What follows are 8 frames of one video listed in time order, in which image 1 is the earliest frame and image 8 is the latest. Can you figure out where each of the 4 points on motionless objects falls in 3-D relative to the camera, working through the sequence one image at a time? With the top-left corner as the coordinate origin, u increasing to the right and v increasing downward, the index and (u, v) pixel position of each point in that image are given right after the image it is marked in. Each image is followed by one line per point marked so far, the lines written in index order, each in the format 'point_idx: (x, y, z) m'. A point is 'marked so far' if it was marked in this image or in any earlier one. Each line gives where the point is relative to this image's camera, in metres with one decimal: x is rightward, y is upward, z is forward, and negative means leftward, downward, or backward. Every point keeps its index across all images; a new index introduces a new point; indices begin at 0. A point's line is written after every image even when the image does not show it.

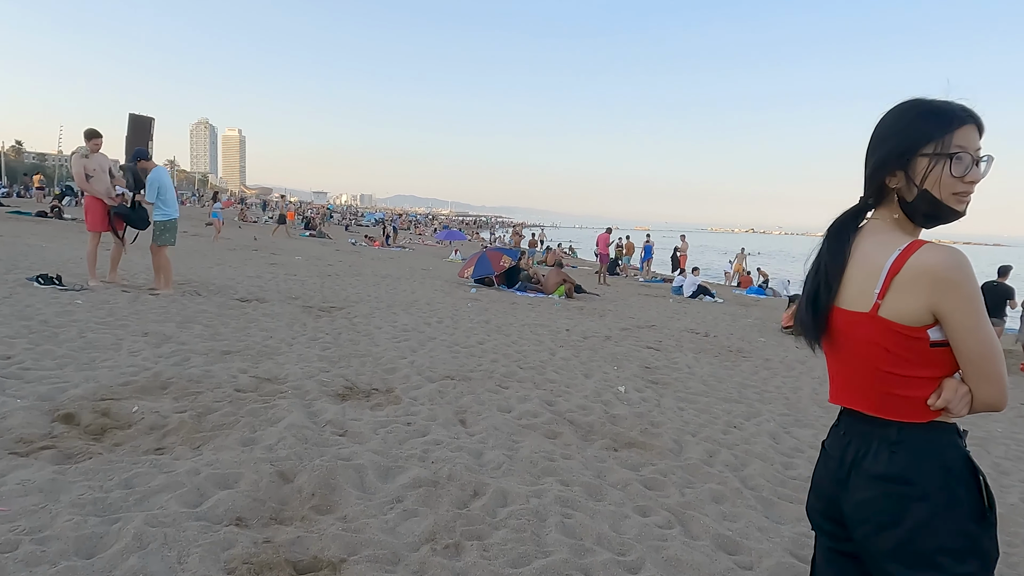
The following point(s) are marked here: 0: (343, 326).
0: (-1.8, -0.4, +7.2) m
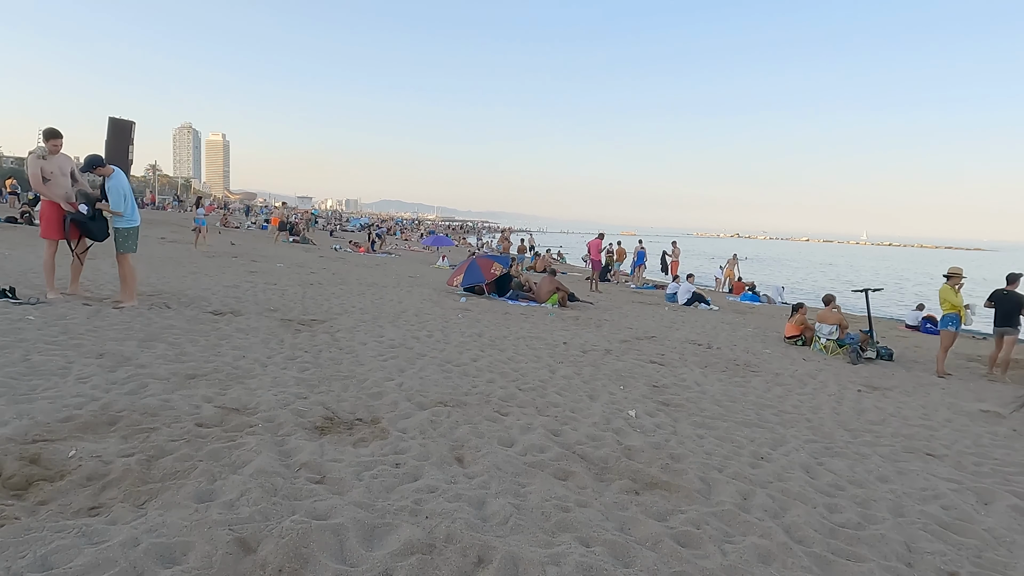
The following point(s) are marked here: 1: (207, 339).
0: (-1.9, -0.5, +6.6) m
1: (-2.8, -0.5, +6.1) m
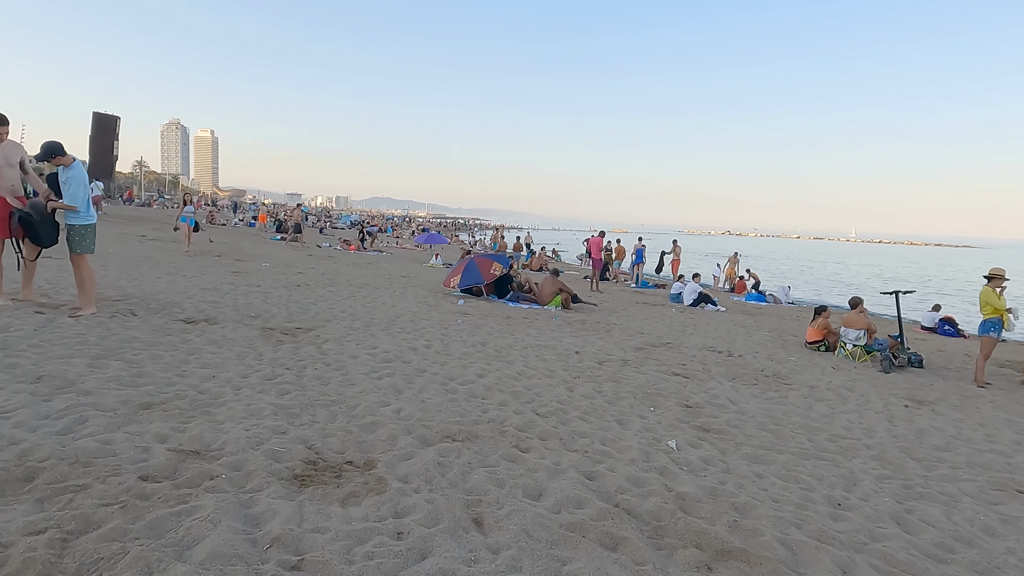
0: (-1.8, -0.6, +5.8) m
1: (-2.7, -0.5, +5.3) m
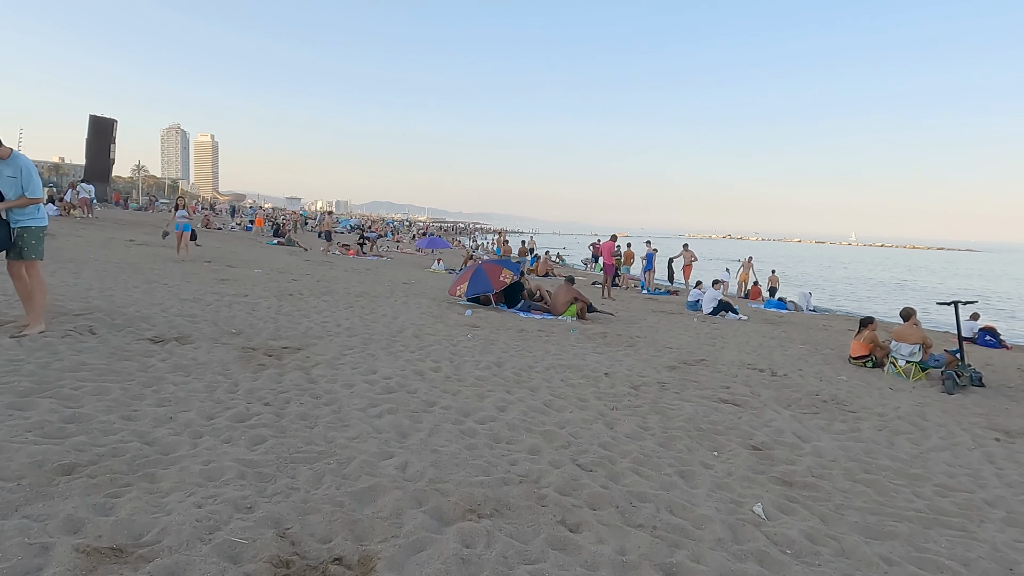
0: (-1.6, -0.7, +4.8) m
1: (-2.5, -0.6, +4.3) m
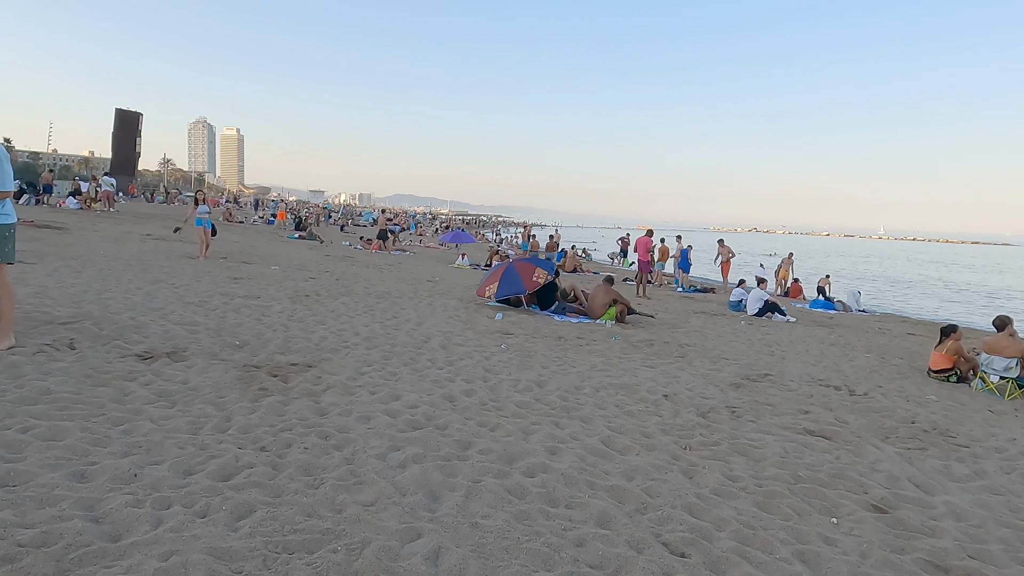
0: (-1.3, -0.8, +3.9) m
1: (-2.2, -0.7, +3.5) m
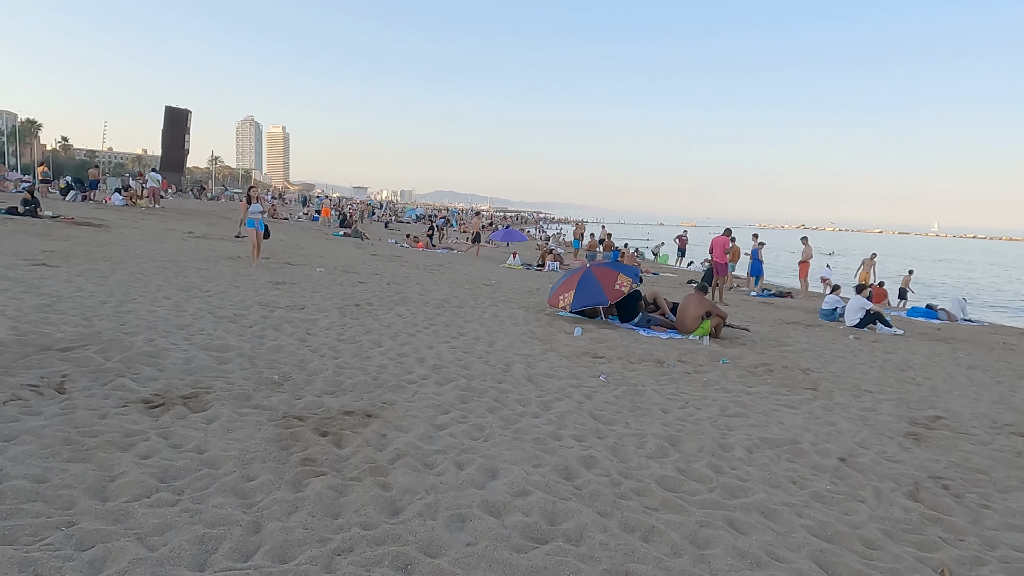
0: (-0.6, -0.9, +2.6) m
1: (-1.6, -0.9, +2.2) m
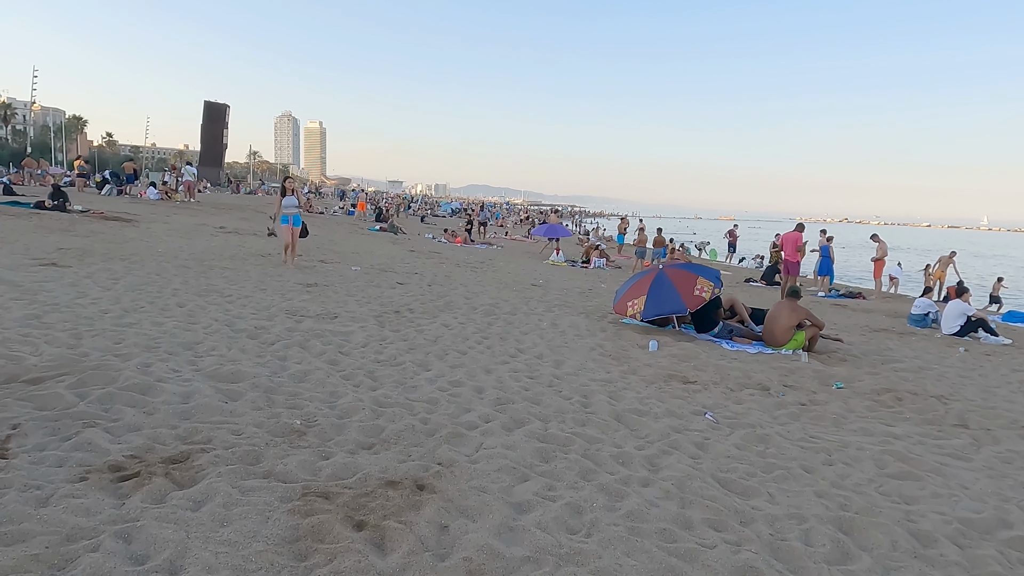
0: (-0.2, -1.1, +1.4) m
1: (-1.2, -1.0, +1.1) m
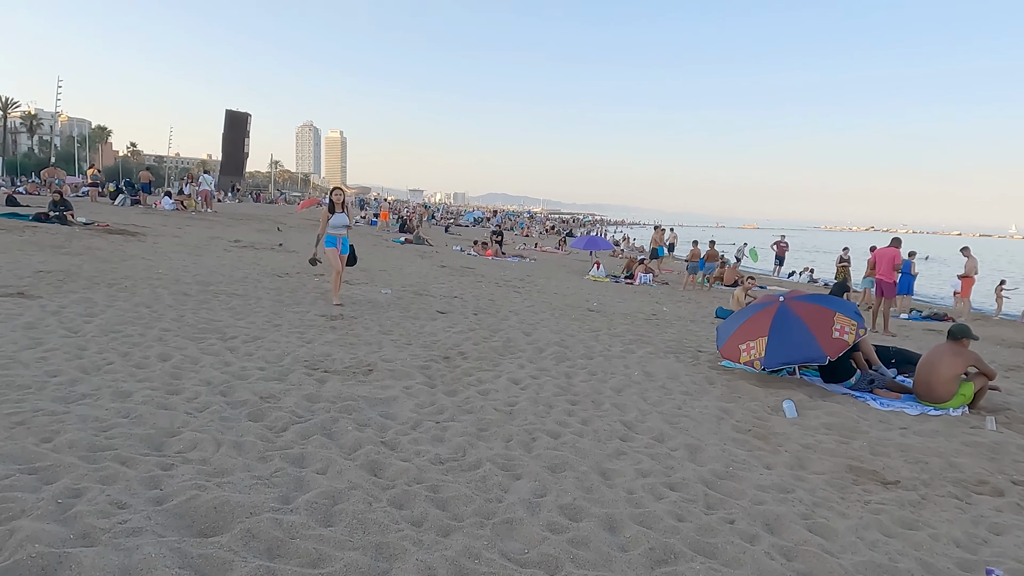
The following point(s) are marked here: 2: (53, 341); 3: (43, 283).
0: (+0.4, -1.3, -0.3) m
1: (-0.6, -1.3, -0.7) m
2: (-3.4, -0.4, +4.9) m
3: (-5.3, +0.1, +7.5) m
